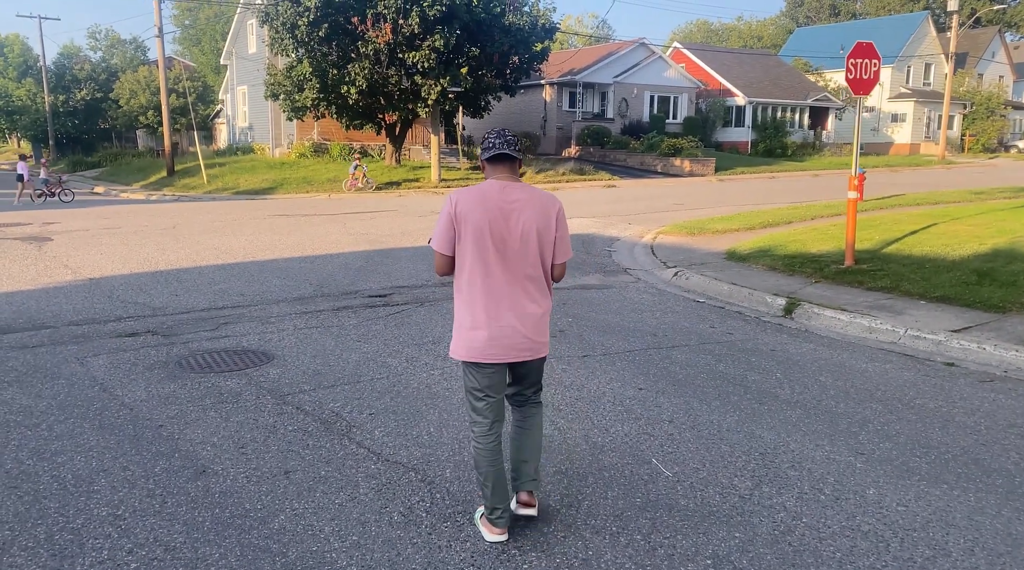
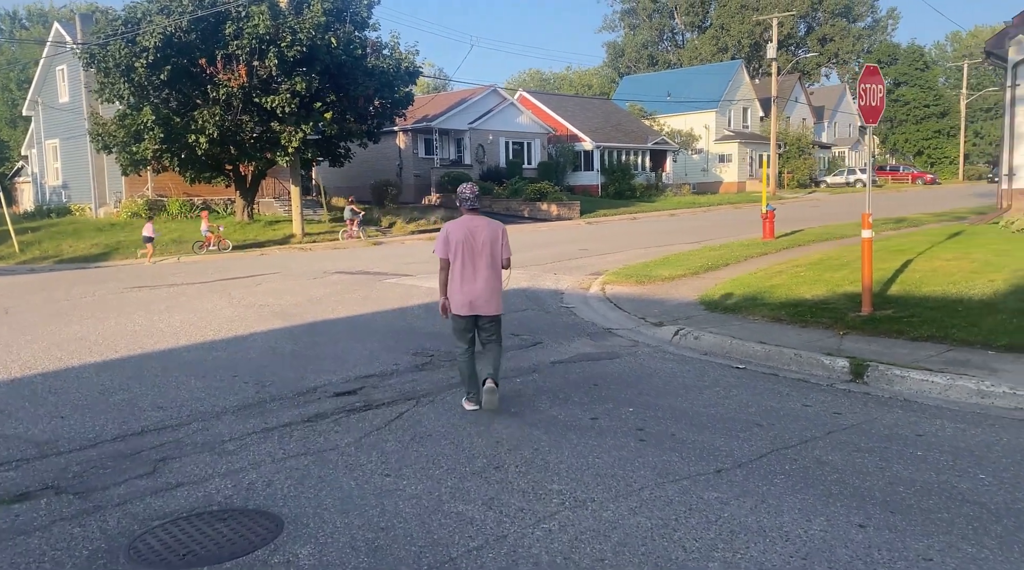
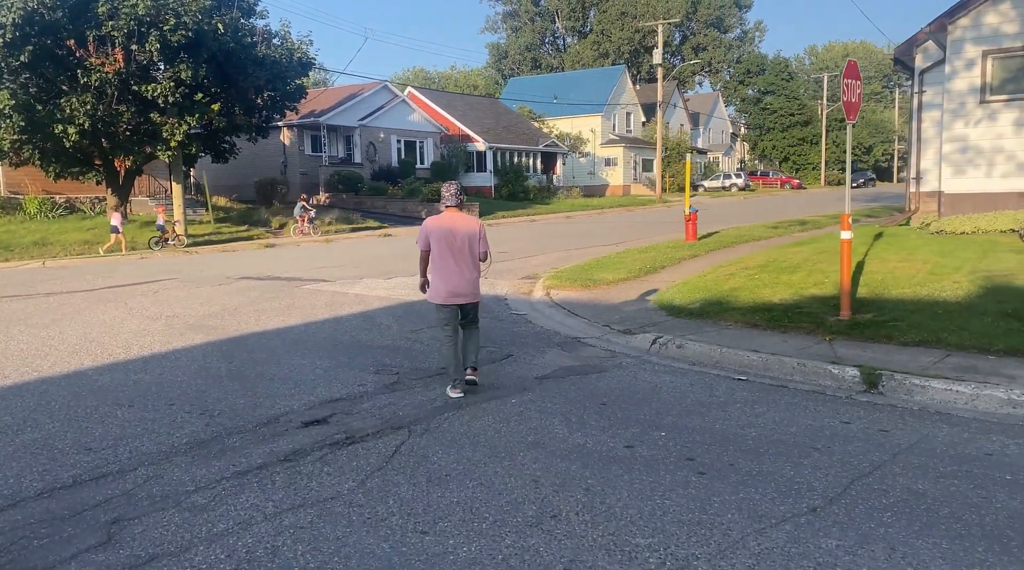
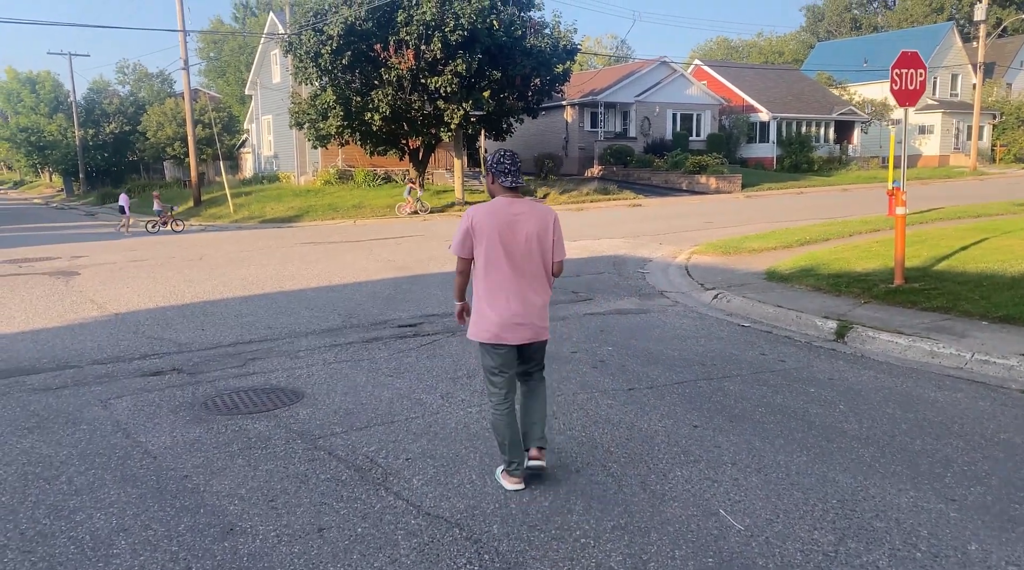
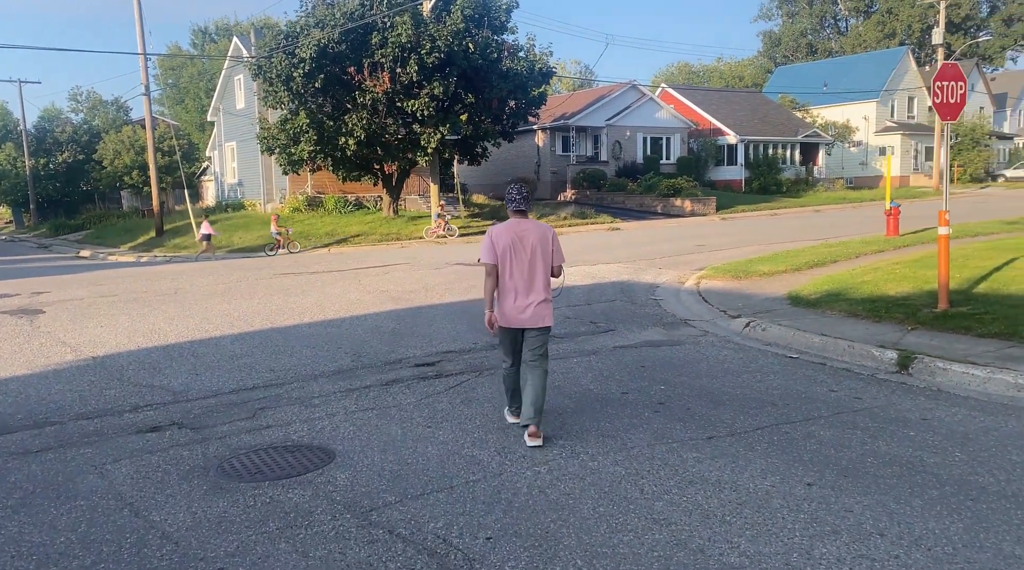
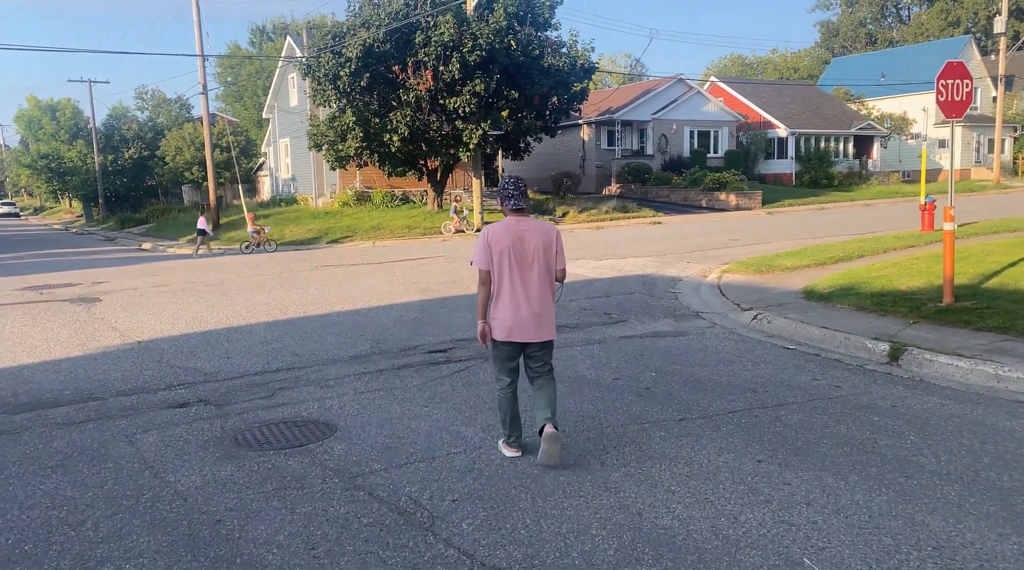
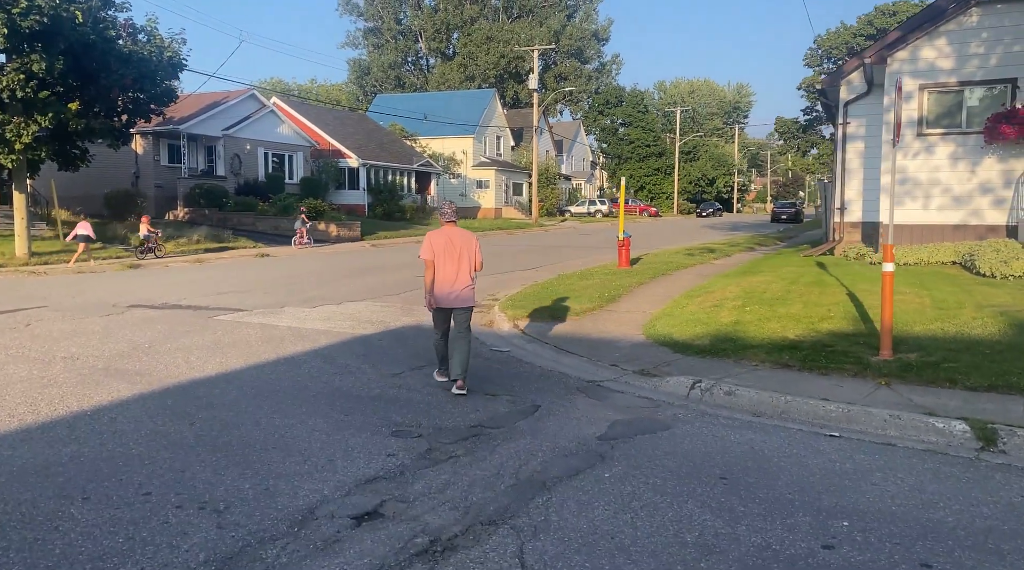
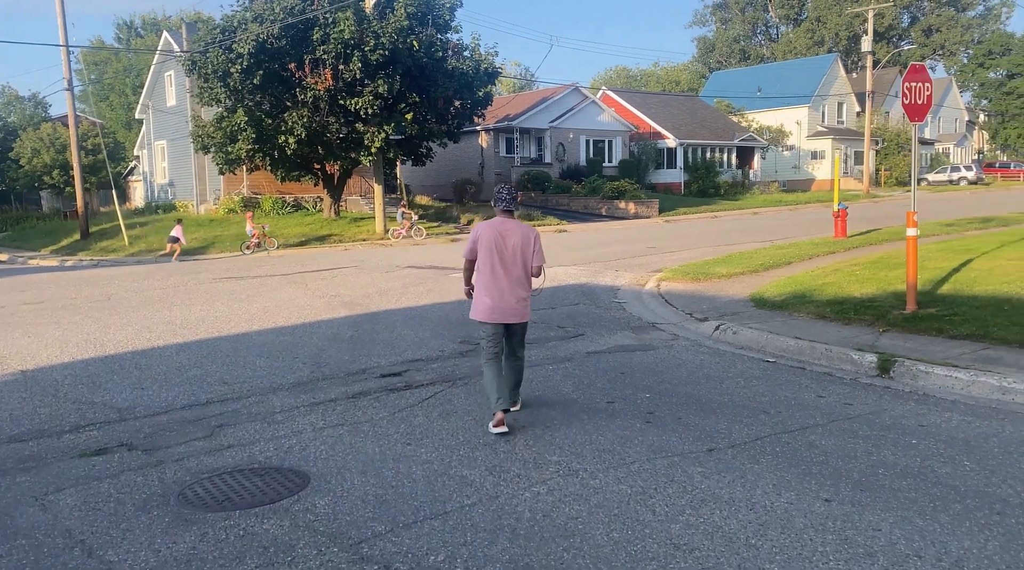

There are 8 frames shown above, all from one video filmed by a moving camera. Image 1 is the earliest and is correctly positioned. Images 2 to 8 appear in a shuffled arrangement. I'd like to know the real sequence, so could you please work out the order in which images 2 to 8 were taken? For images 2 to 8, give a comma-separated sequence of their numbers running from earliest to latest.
4, 6, 5, 8, 2, 3, 7
